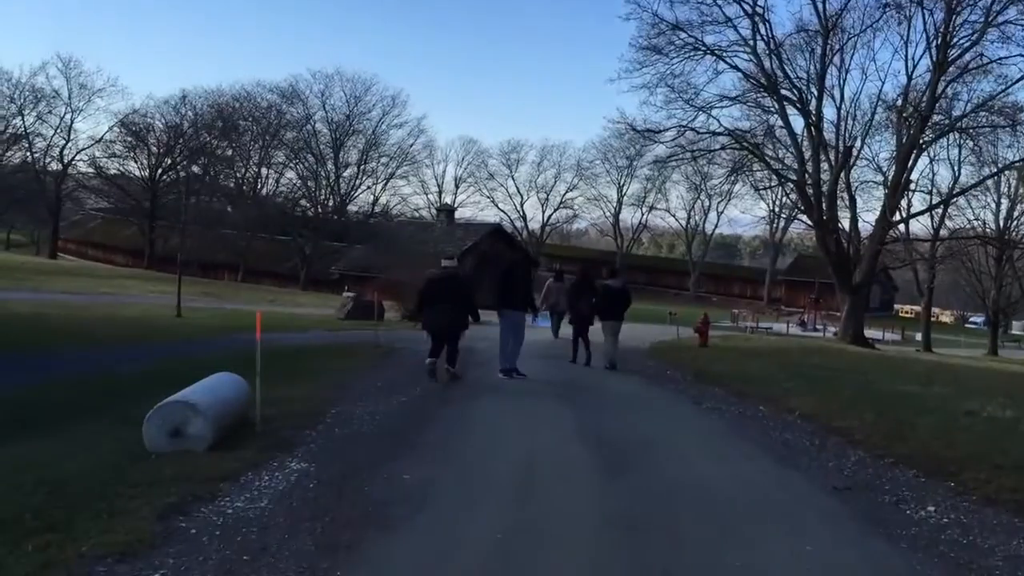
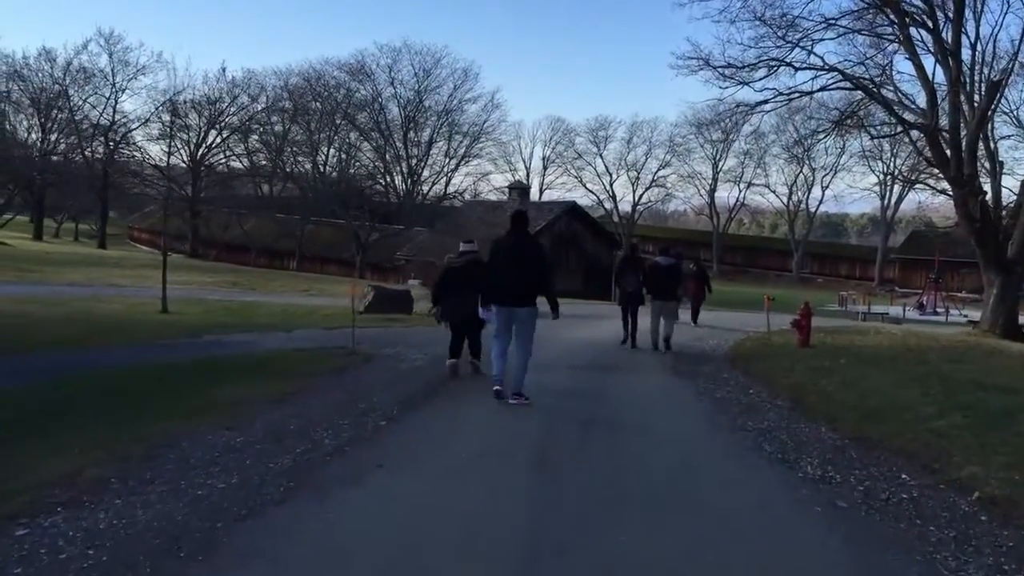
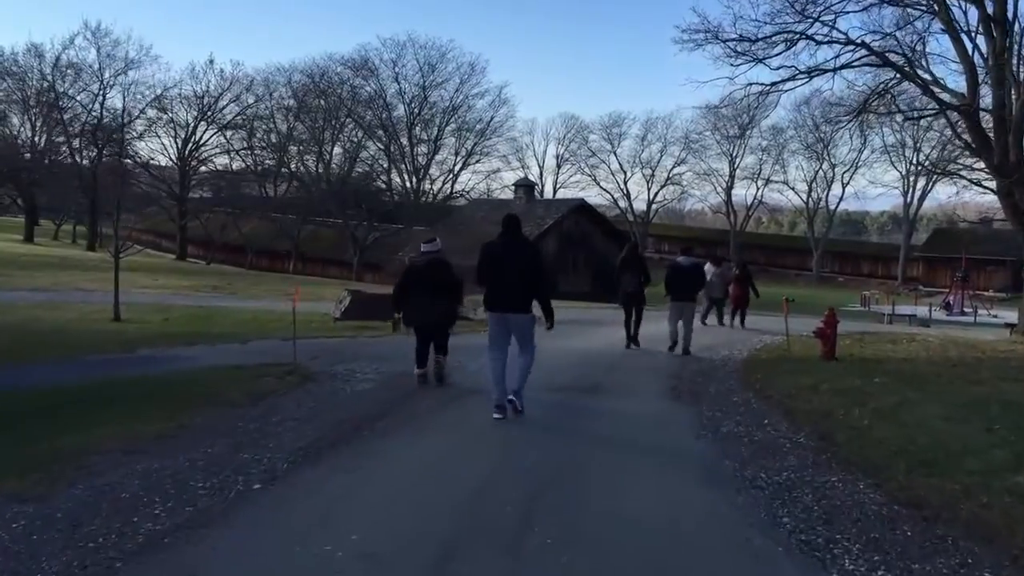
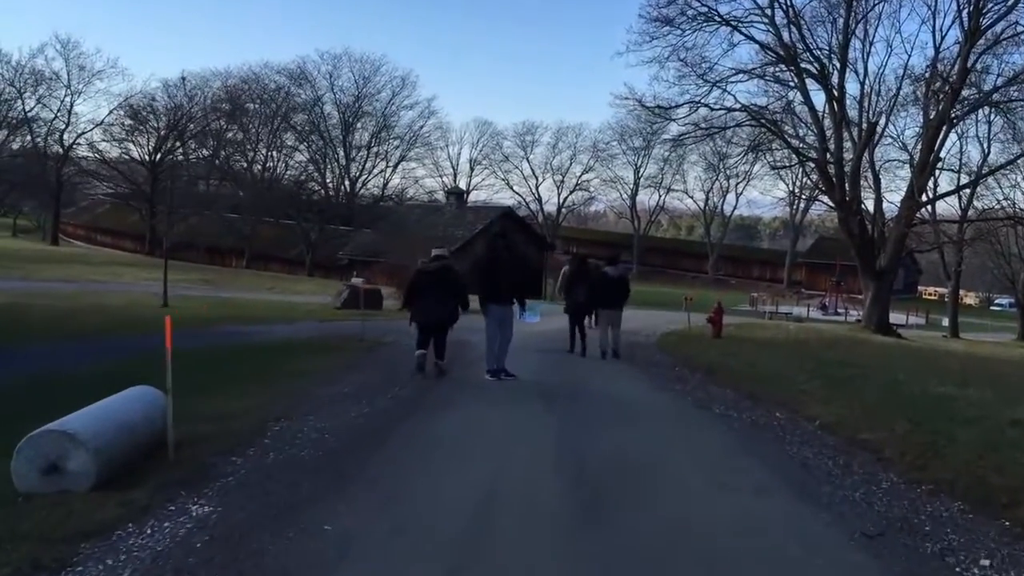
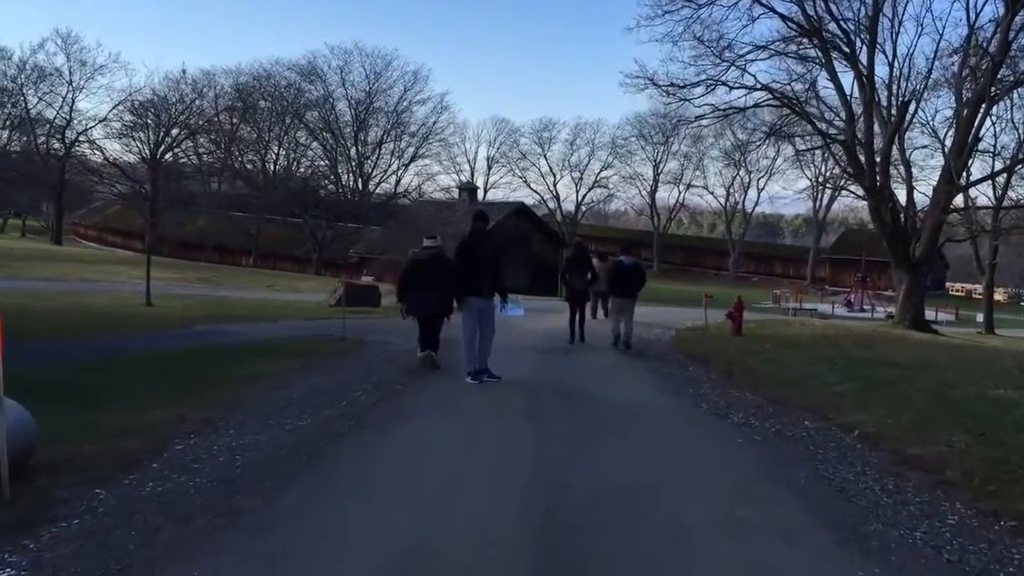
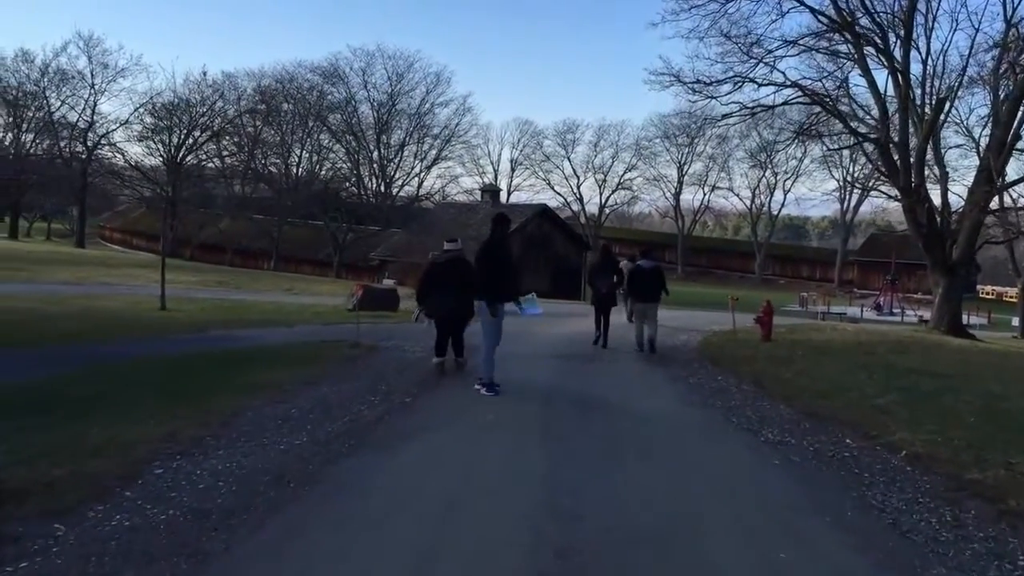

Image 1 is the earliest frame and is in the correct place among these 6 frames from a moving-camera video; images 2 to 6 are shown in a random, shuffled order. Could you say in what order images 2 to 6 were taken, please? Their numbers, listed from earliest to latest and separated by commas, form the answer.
4, 5, 6, 2, 3
